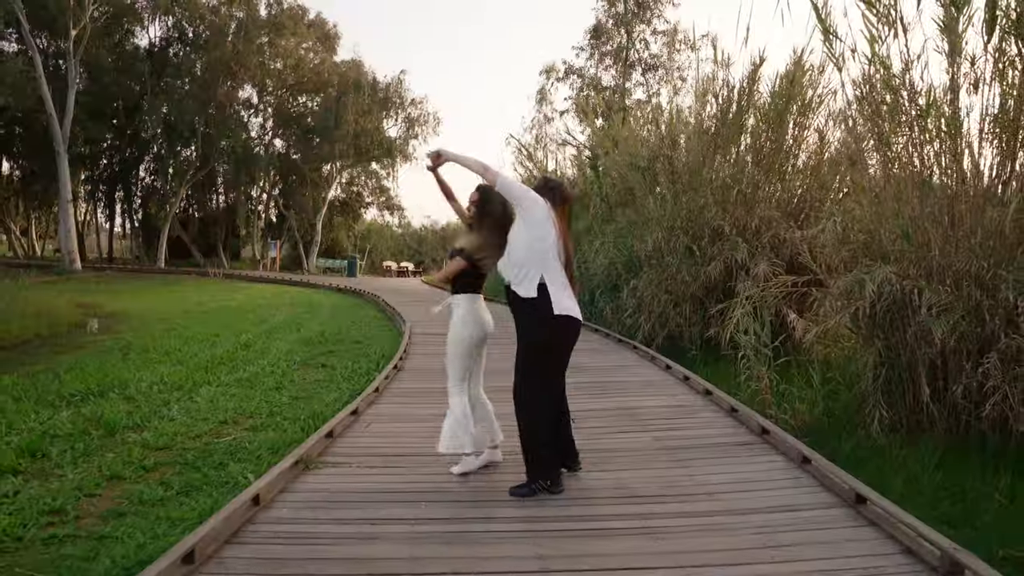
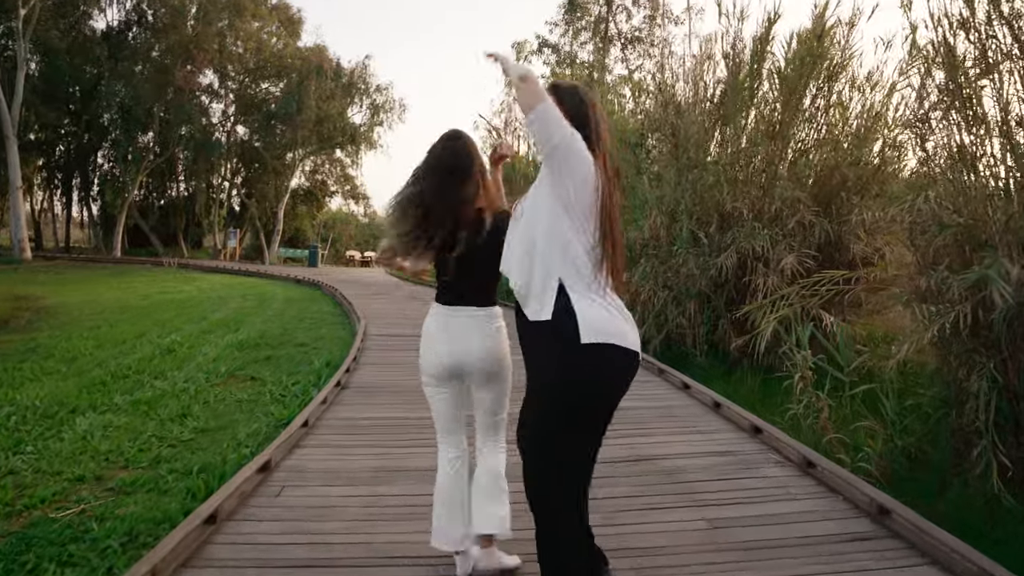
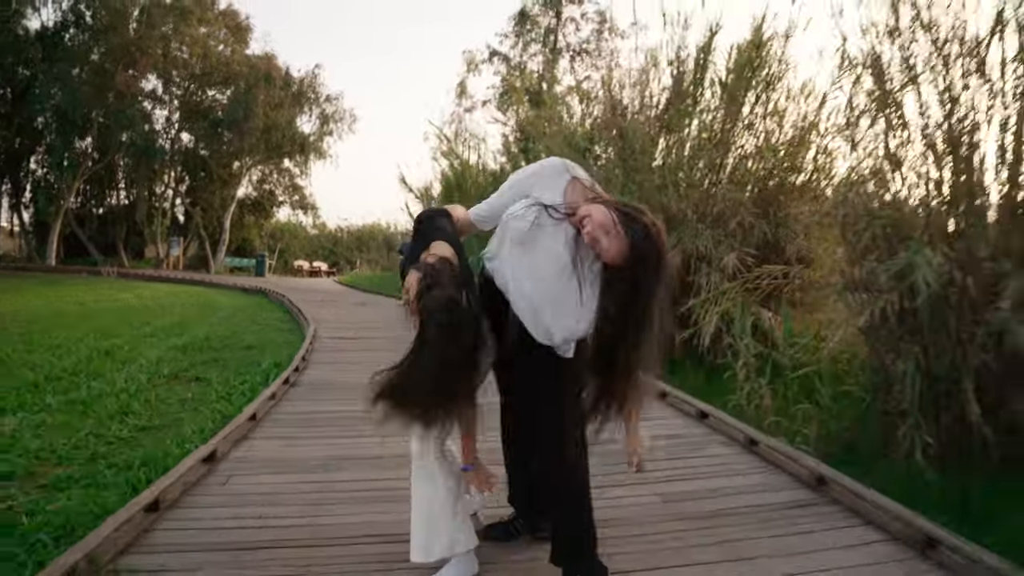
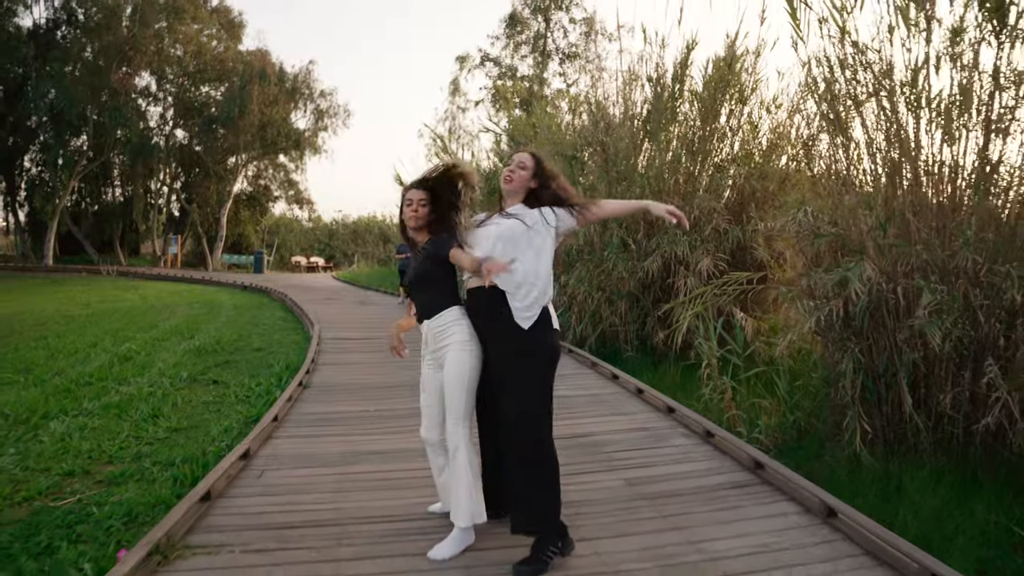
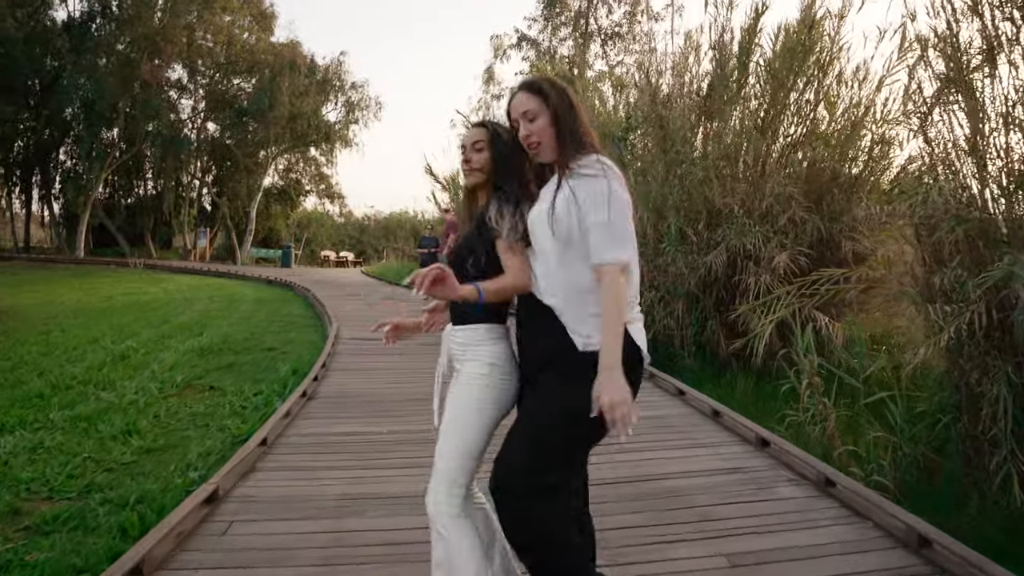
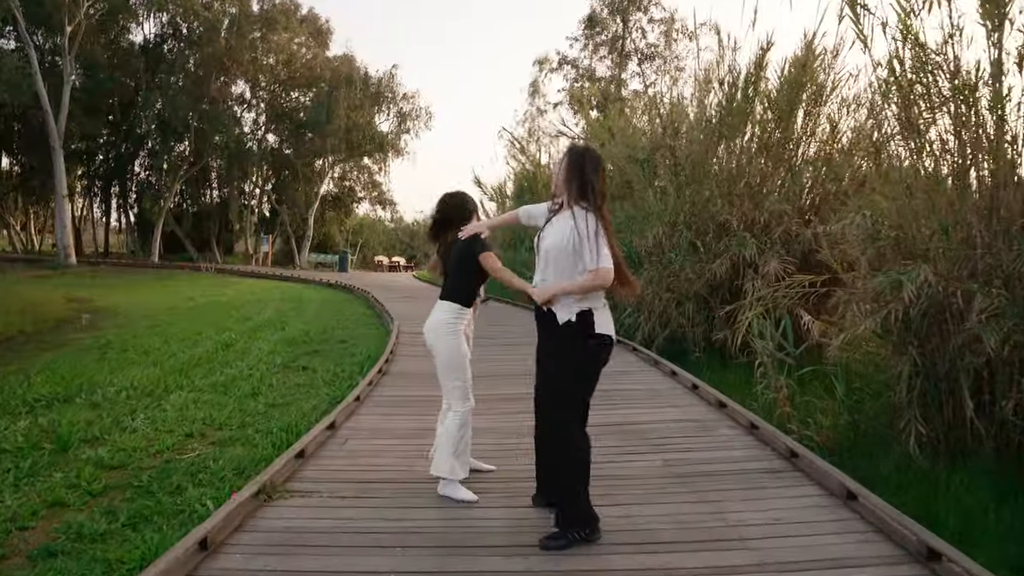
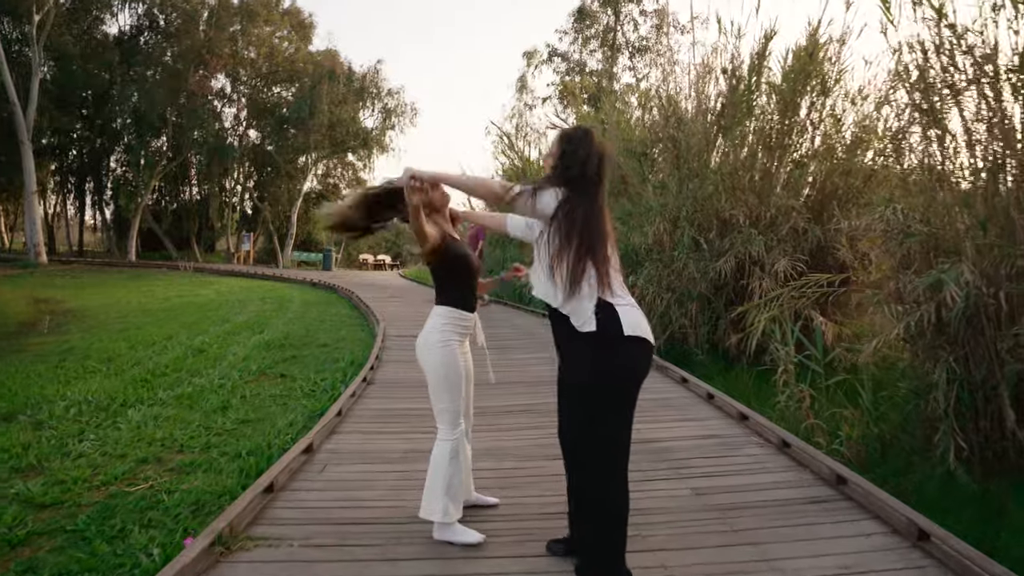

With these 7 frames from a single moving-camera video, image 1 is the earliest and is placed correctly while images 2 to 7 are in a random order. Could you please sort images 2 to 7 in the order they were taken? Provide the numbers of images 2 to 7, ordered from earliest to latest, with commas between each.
6, 7, 2, 5, 3, 4
